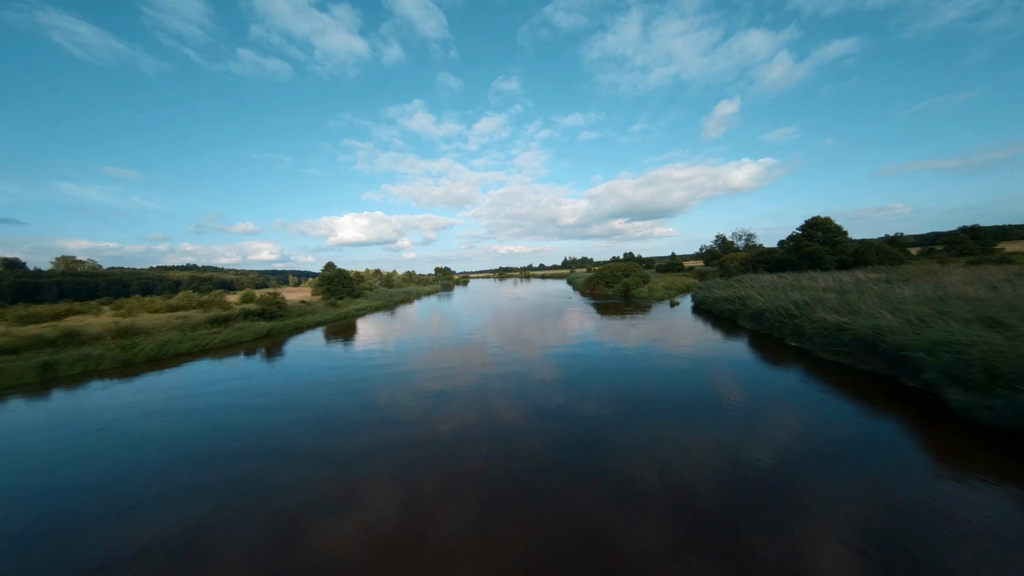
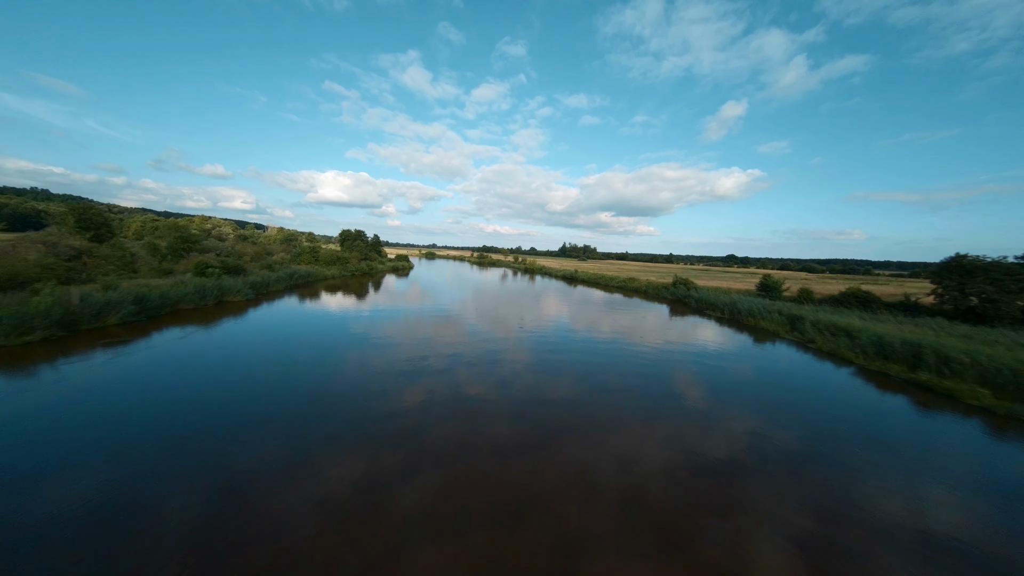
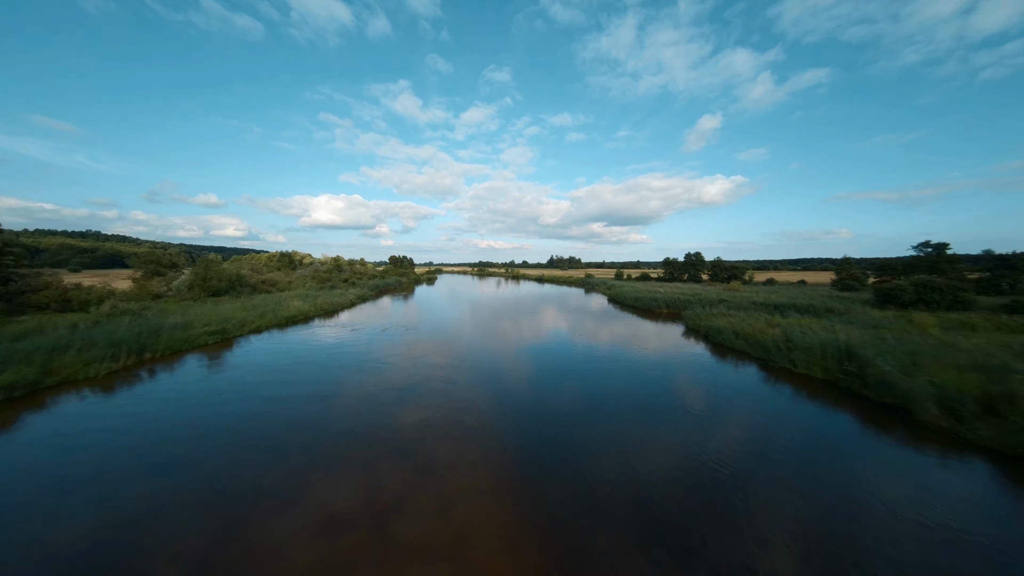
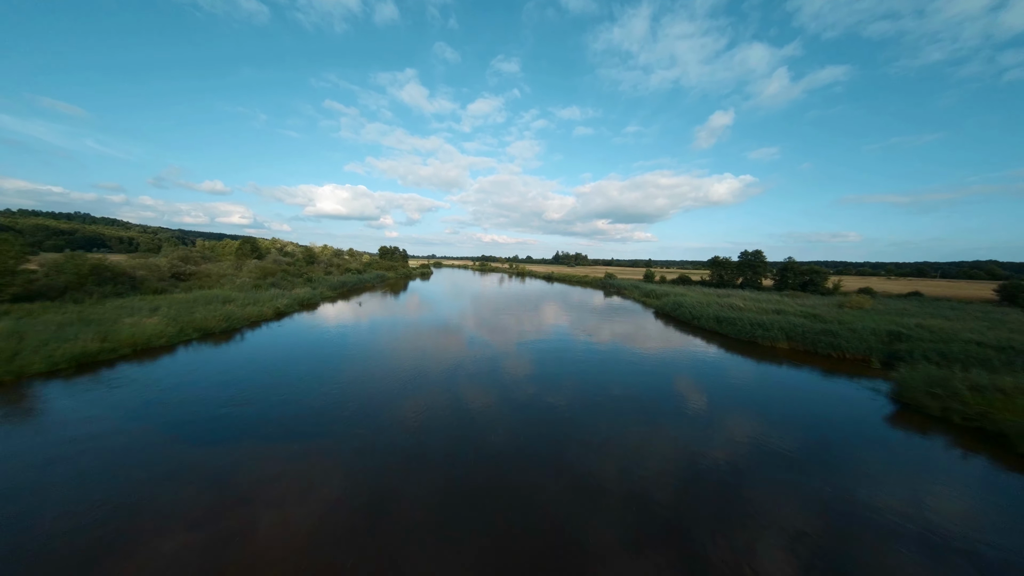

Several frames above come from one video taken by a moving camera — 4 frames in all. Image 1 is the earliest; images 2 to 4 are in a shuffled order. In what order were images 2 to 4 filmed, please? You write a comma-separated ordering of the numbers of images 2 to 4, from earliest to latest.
3, 4, 2
